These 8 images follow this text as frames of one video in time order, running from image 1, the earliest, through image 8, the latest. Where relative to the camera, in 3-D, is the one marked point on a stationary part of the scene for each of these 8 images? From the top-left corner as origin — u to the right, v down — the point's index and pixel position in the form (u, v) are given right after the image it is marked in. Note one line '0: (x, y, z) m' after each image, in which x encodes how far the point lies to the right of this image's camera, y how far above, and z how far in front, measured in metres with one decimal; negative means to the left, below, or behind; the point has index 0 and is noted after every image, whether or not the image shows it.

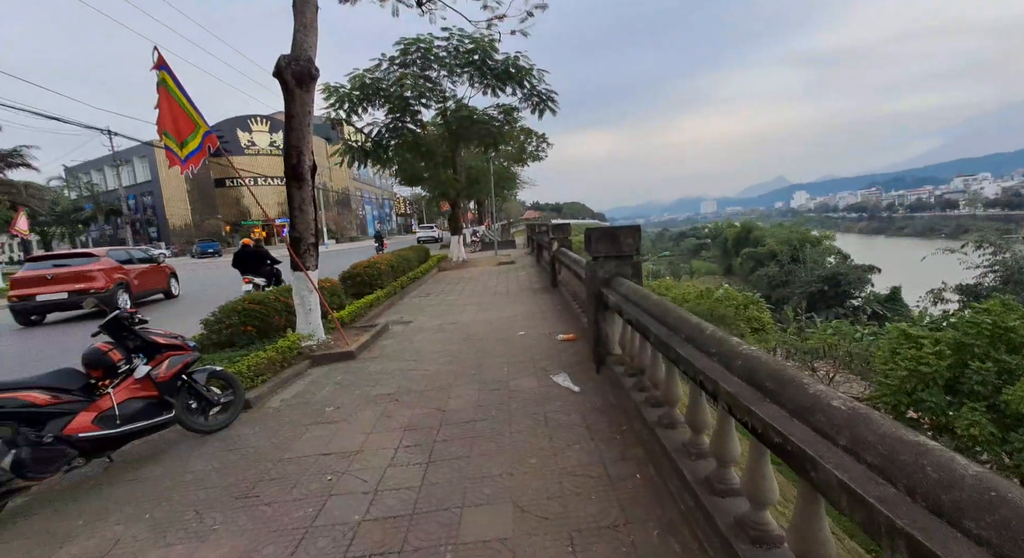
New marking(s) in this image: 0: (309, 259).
0: (-2.3, +0.2, +5.5) m
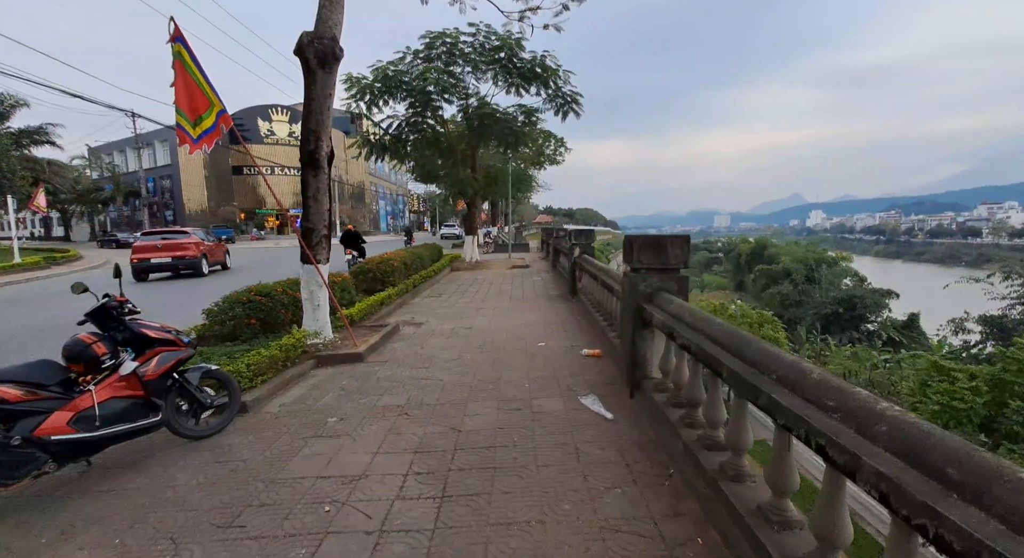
0: (-2.0, +0.3, +5.2) m
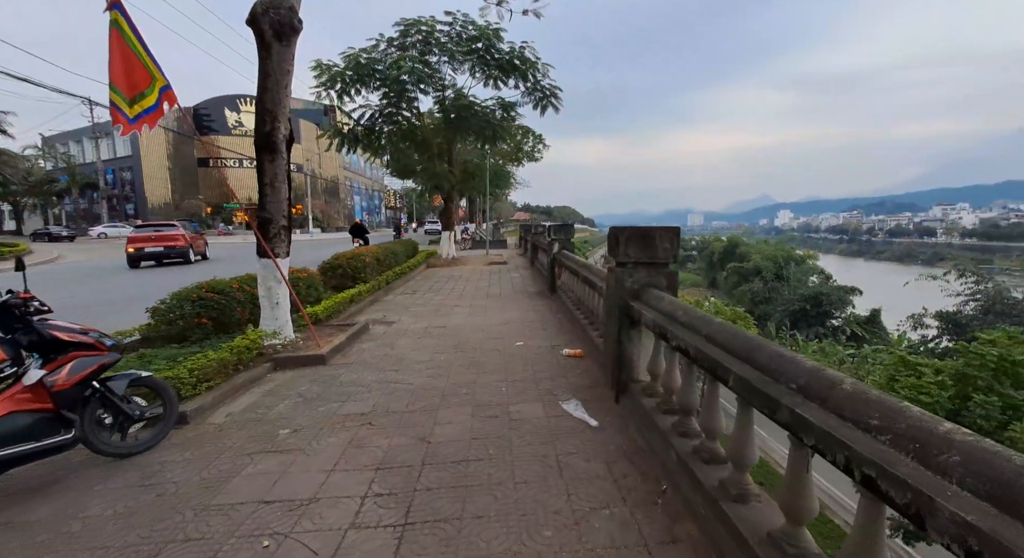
0: (-2.2, +0.3, +4.7) m
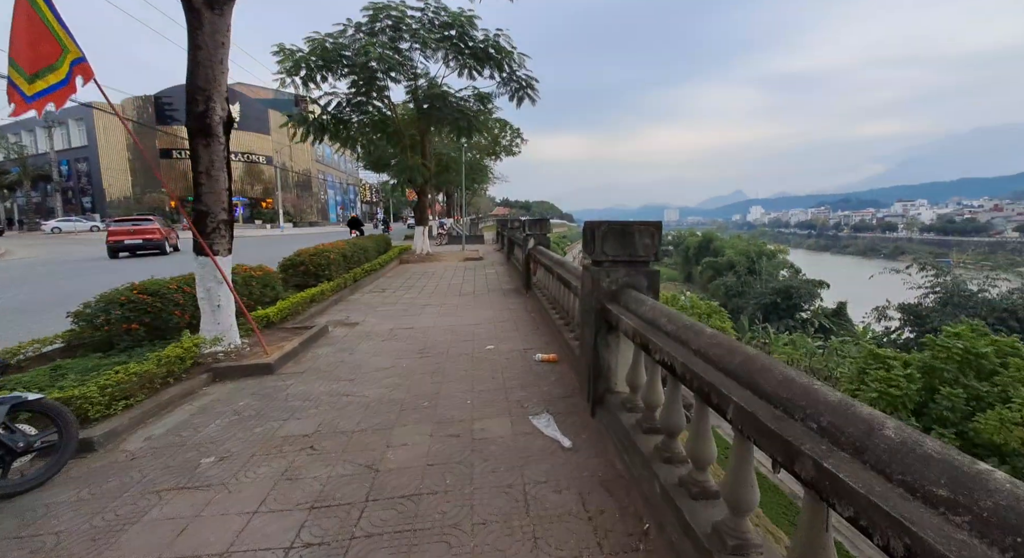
0: (-2.5, +0.3, +4.2) m
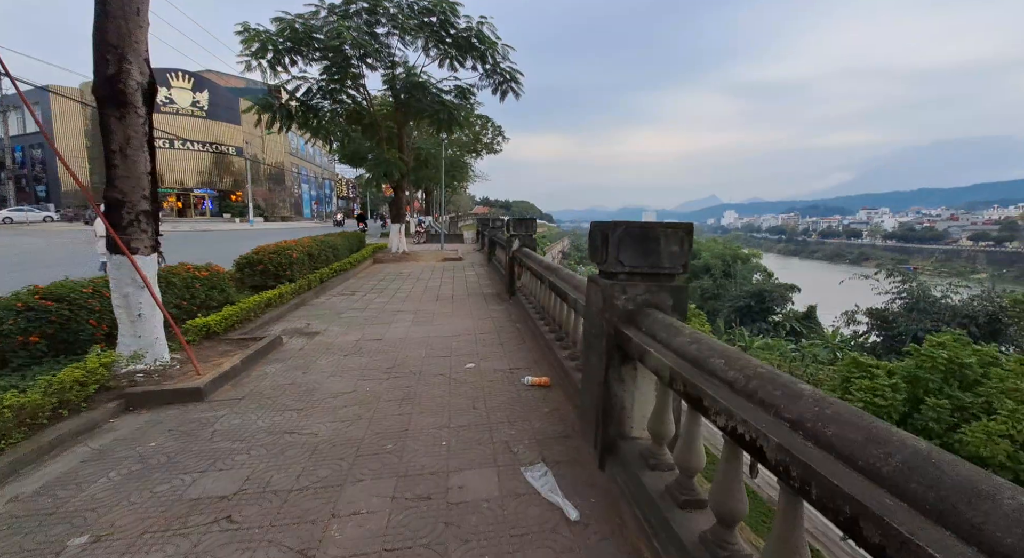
0: (-2.6, +0.3, +3.5) m
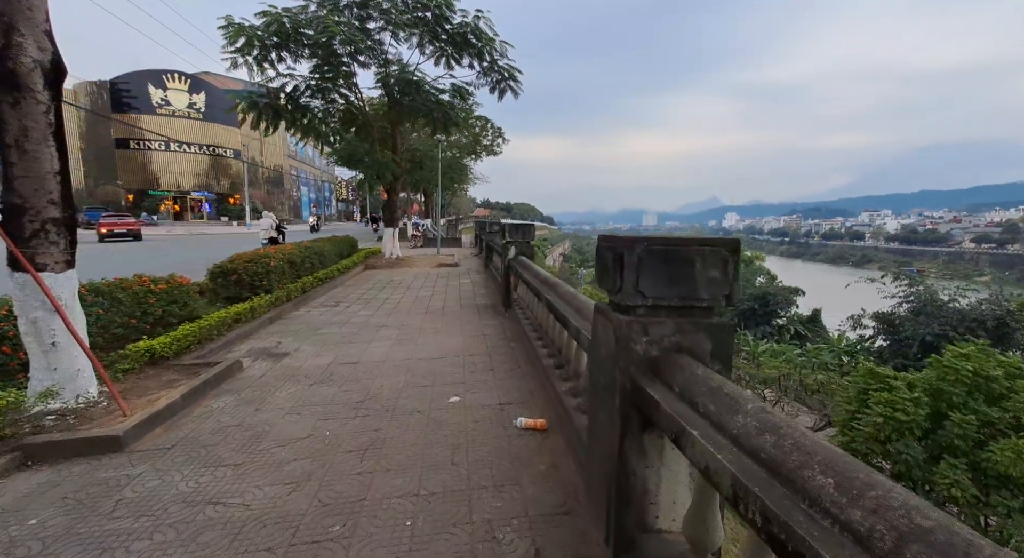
0: (-2.7, +0.2, +2.8) m
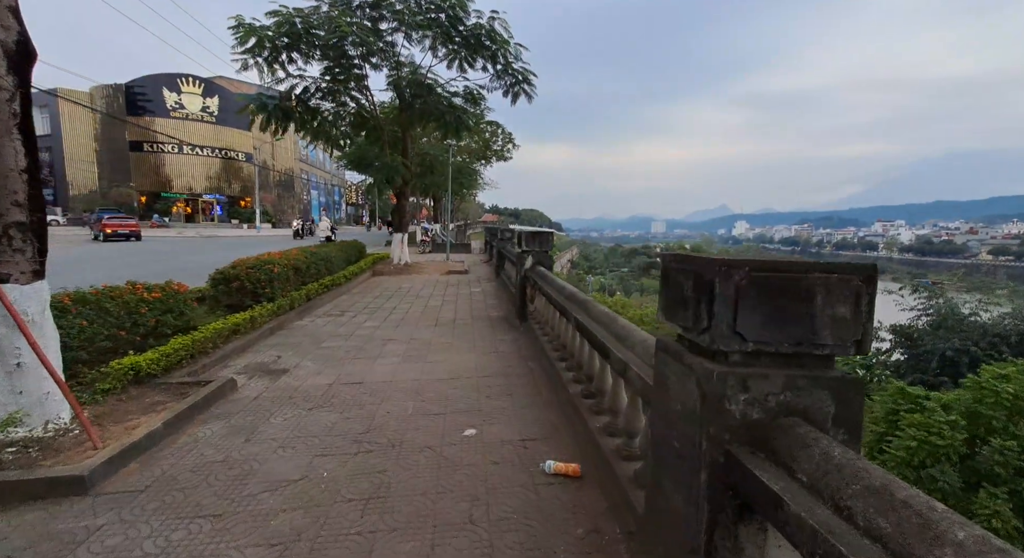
0: (-2.5, +0.1, +2.5) m
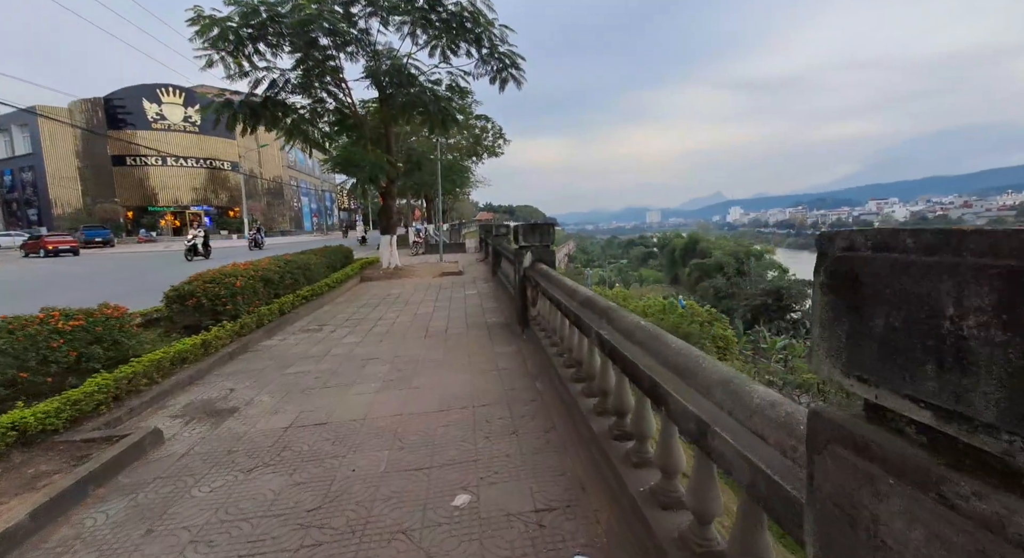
0: (-2.6, -0.1, +1.6) m
